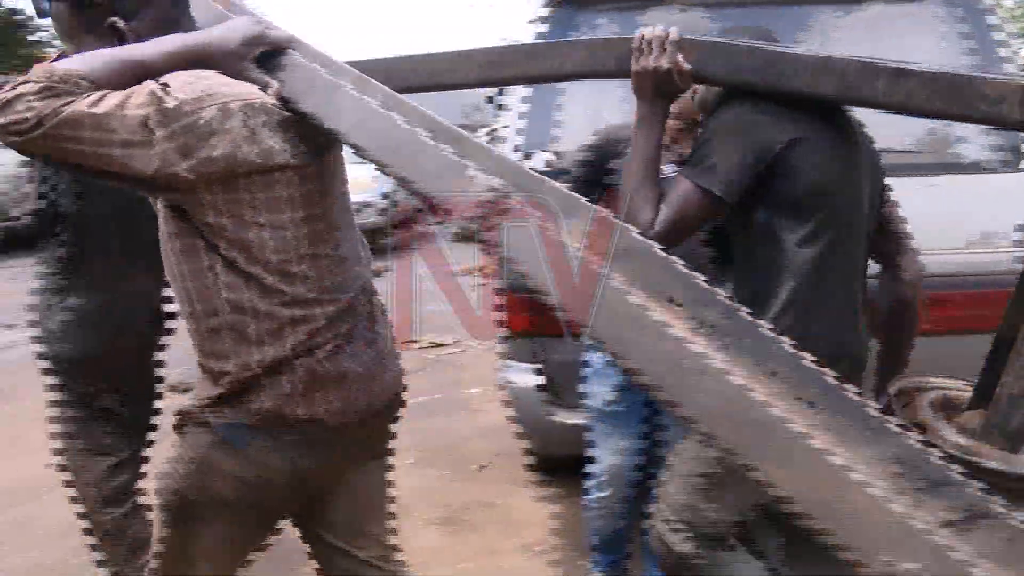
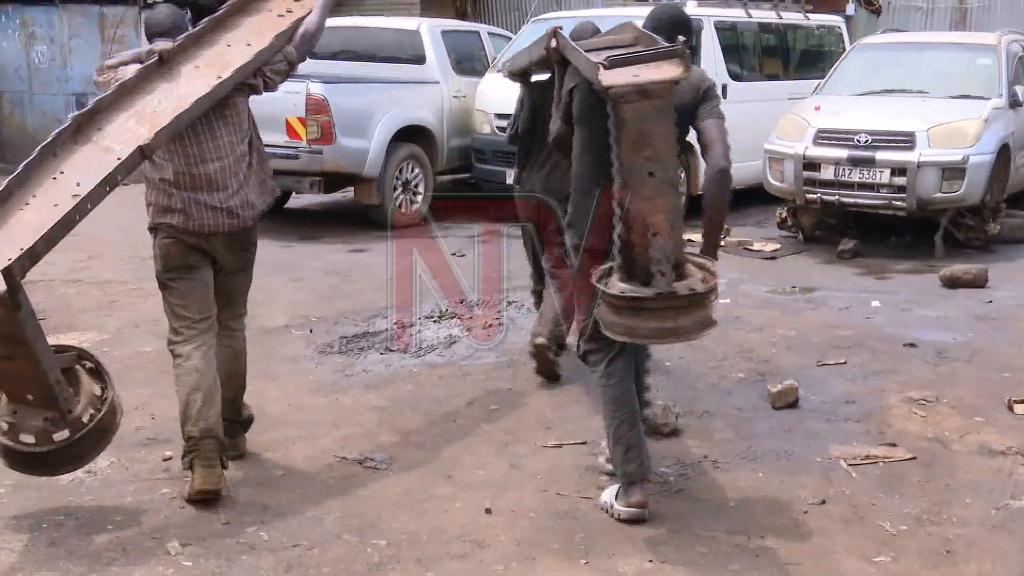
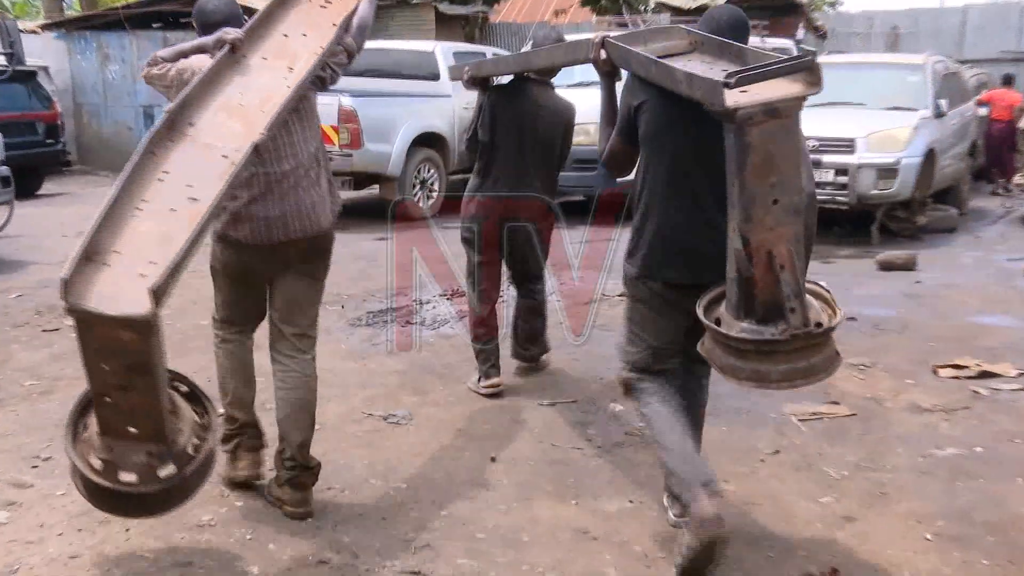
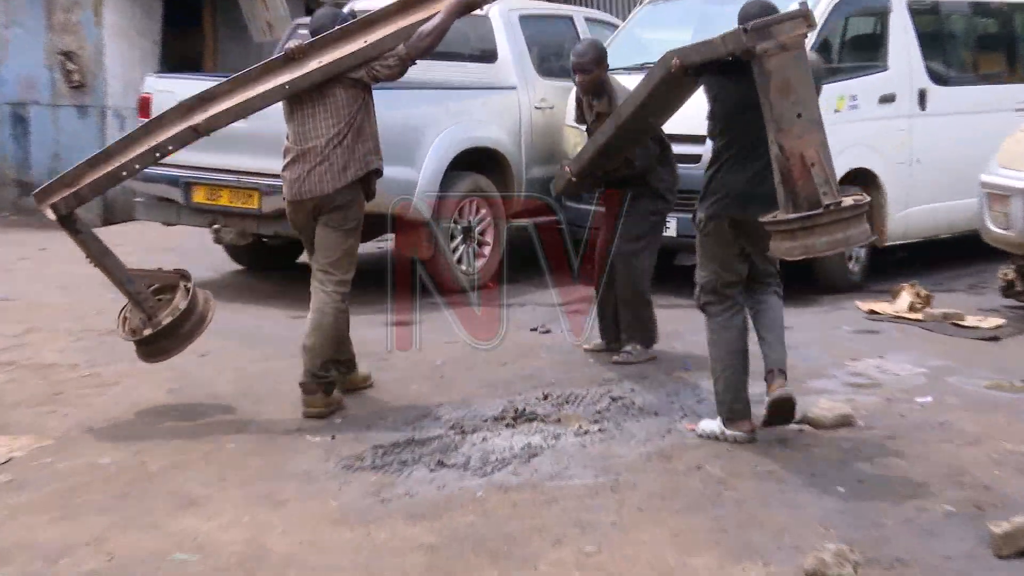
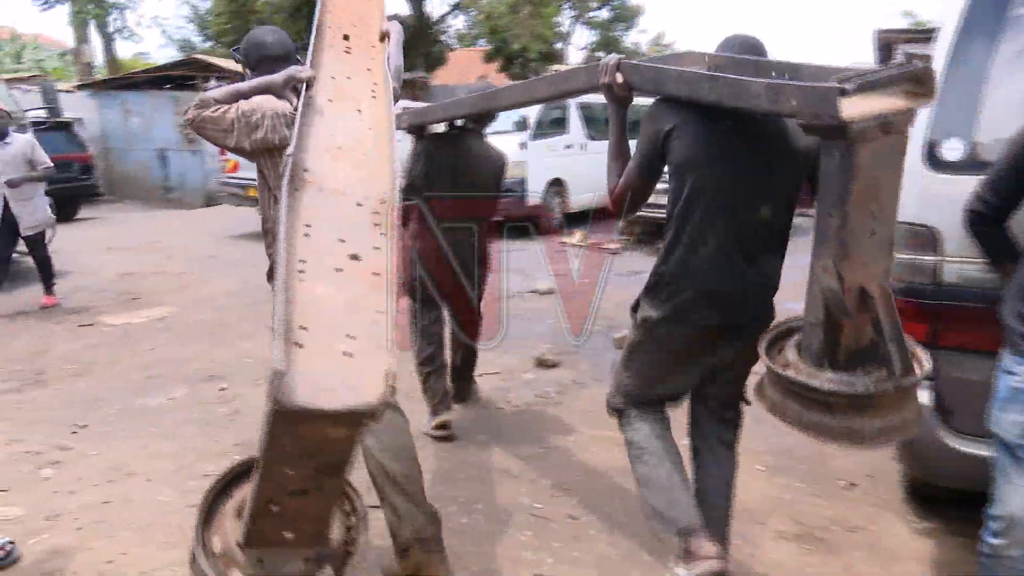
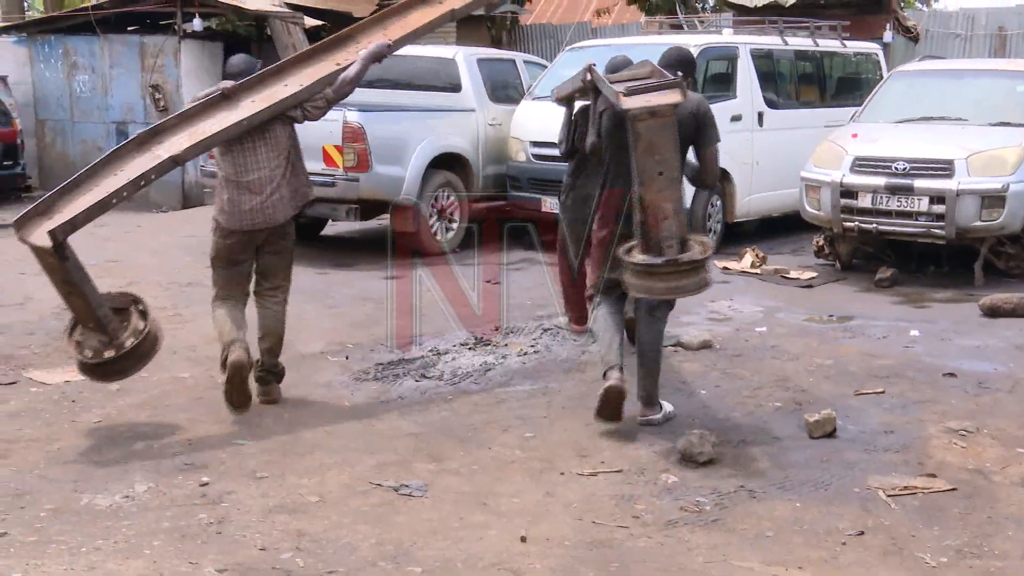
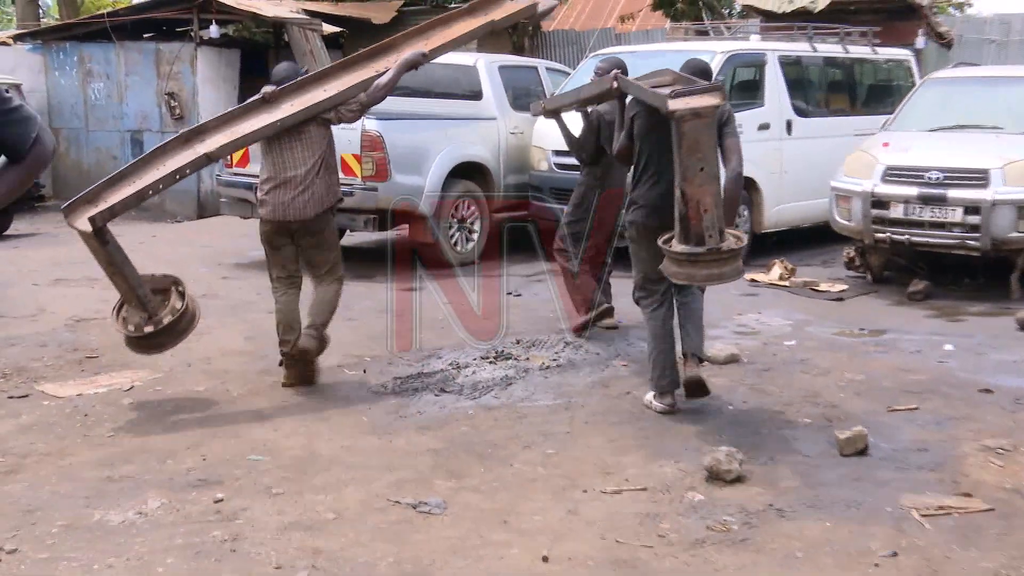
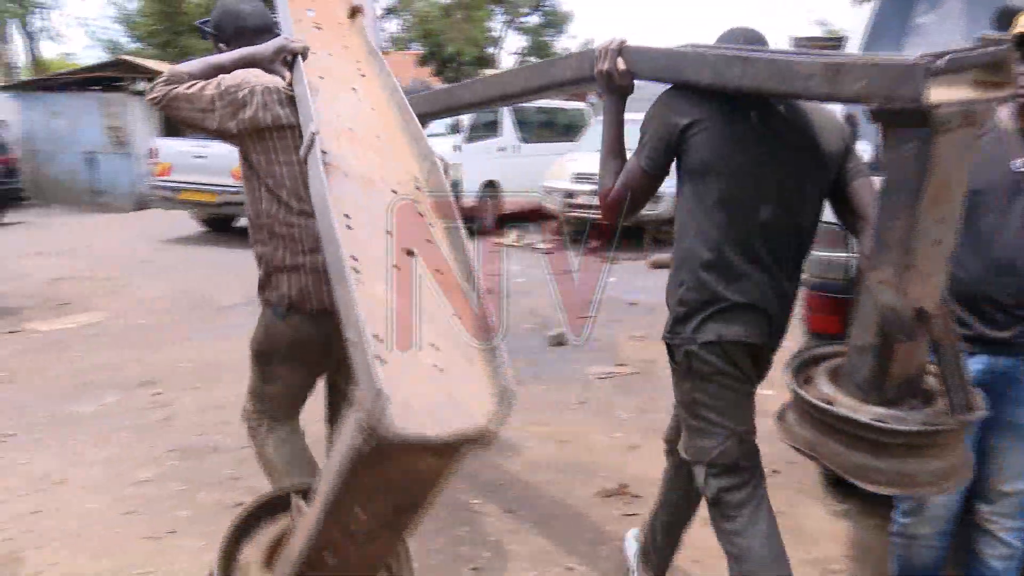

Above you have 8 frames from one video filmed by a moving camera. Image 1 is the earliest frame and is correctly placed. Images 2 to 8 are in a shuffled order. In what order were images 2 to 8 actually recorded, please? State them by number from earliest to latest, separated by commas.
8, 5, 3, 2, 6, 7, 4
